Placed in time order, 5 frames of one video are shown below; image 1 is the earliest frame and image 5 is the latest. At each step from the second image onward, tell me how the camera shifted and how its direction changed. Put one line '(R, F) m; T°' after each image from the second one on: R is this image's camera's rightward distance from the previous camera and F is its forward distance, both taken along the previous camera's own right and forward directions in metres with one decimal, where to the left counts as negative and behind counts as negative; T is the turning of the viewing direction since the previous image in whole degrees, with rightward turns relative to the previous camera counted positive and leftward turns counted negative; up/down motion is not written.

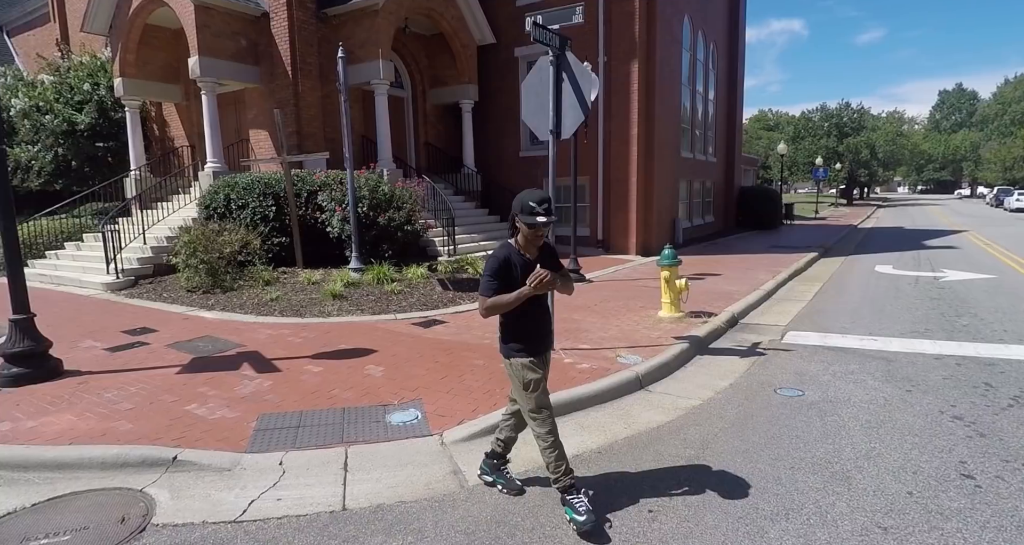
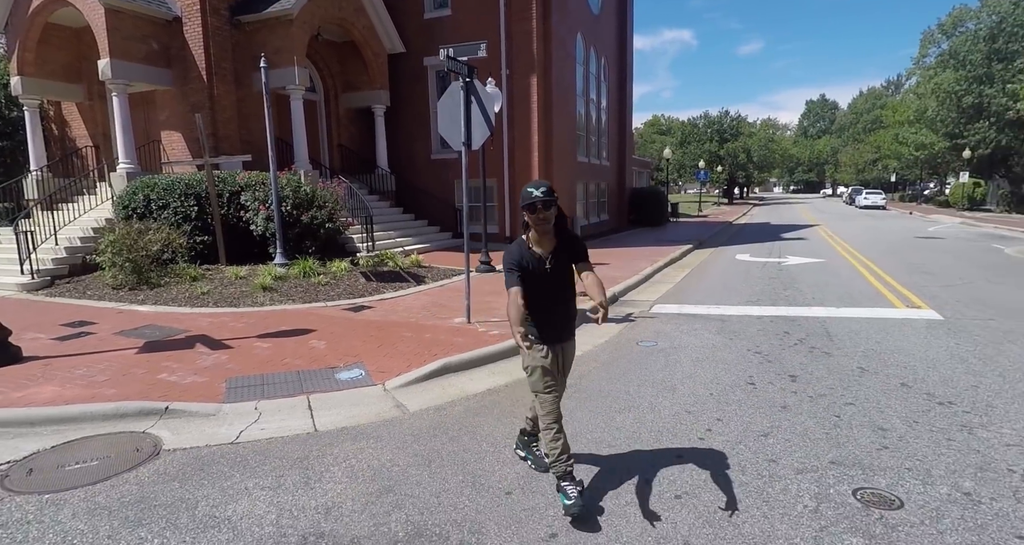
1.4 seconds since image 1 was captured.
(-0.2, -1.3) m; +9°
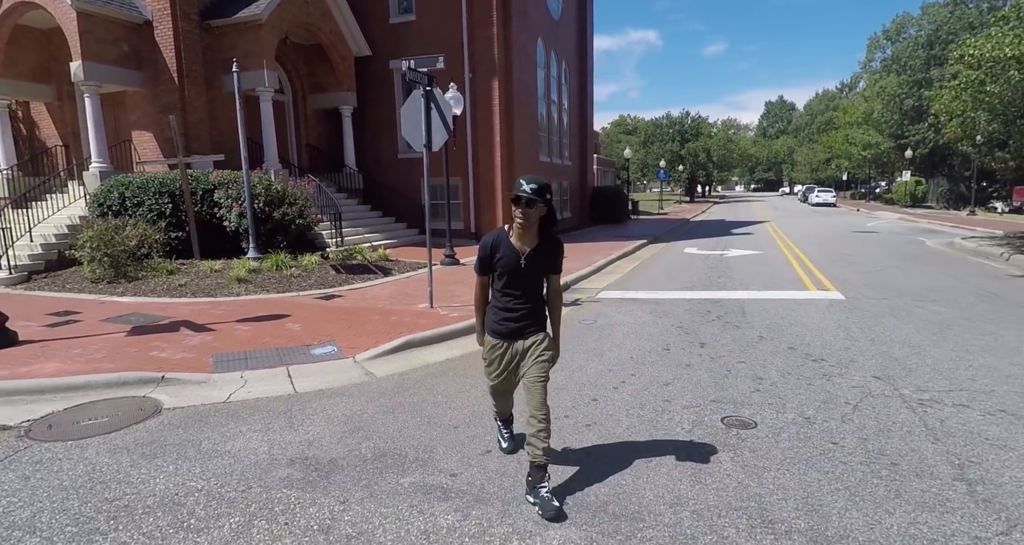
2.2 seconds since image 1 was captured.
(+0.2, -0.9) m; +3°
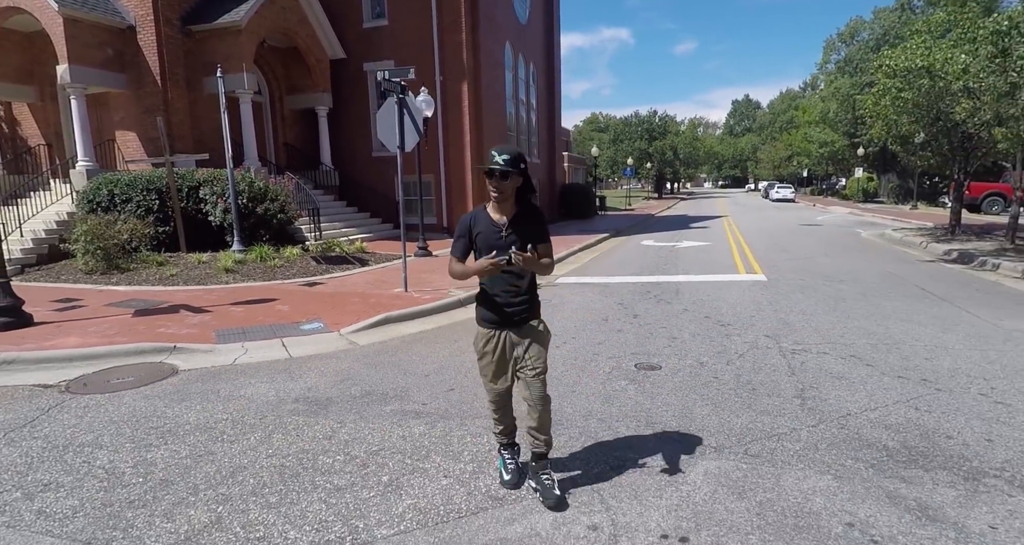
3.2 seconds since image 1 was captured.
(+0.1, -1.1) m; +2°
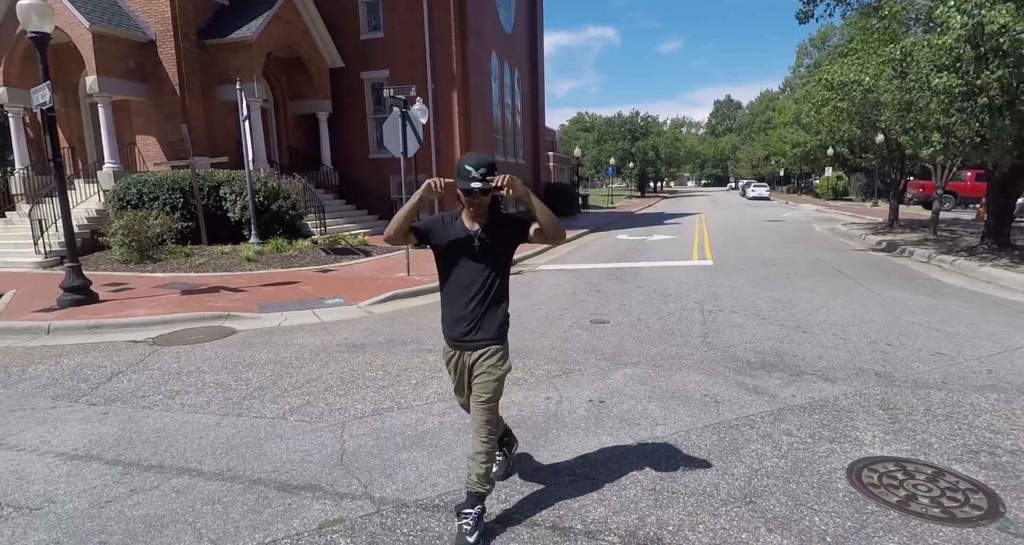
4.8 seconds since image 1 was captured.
(0.0, -1.7) m; +1°
